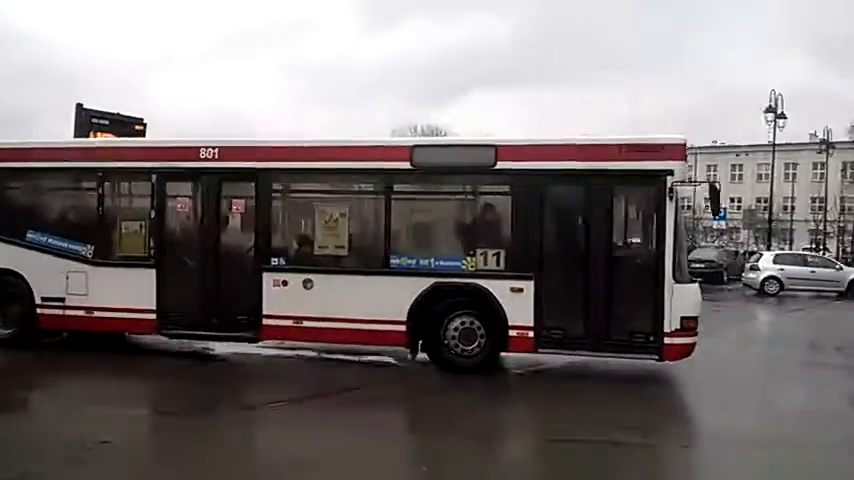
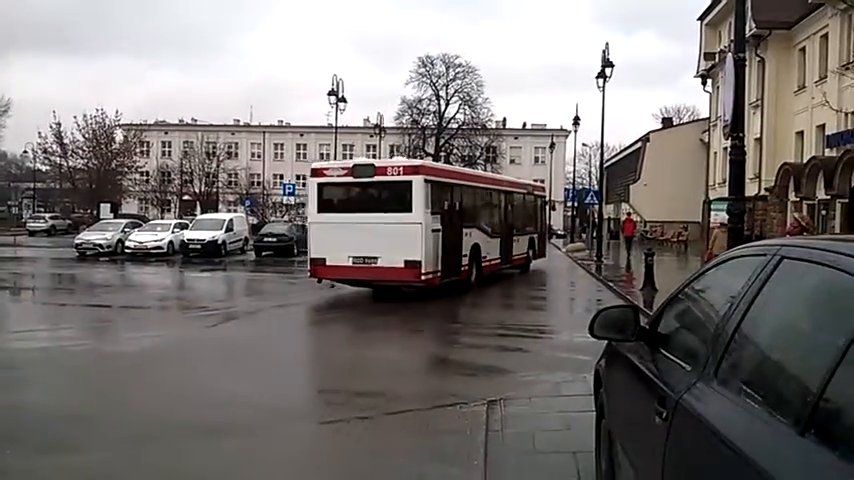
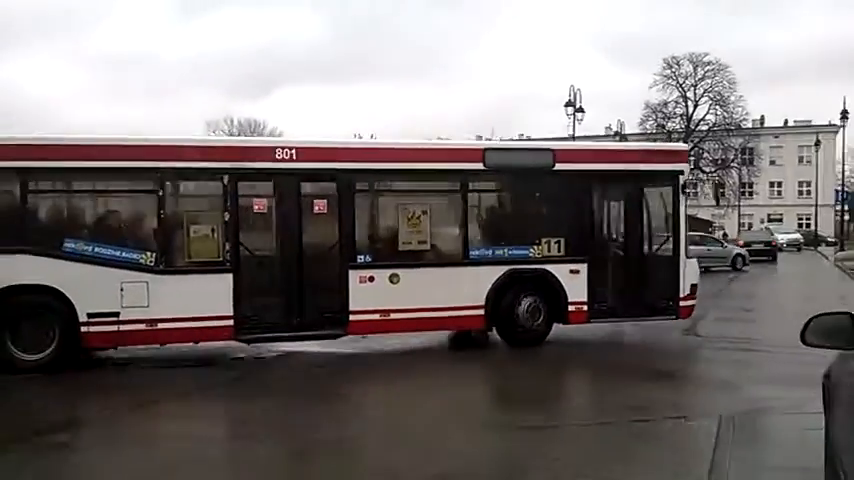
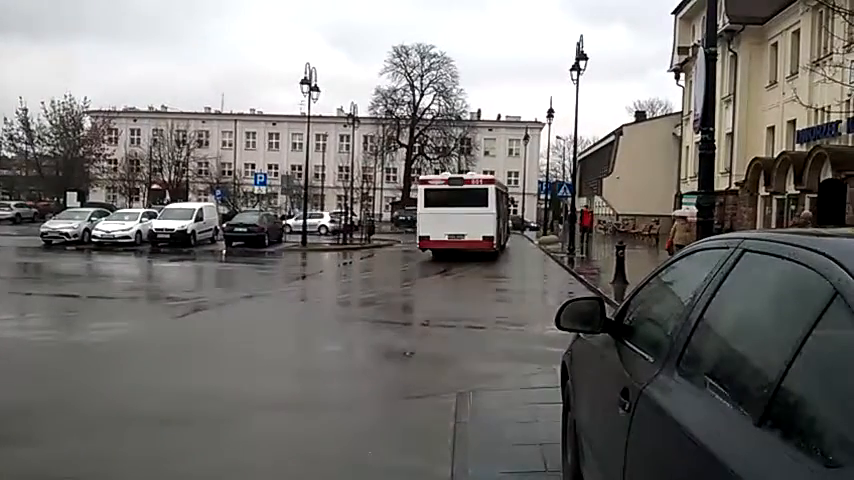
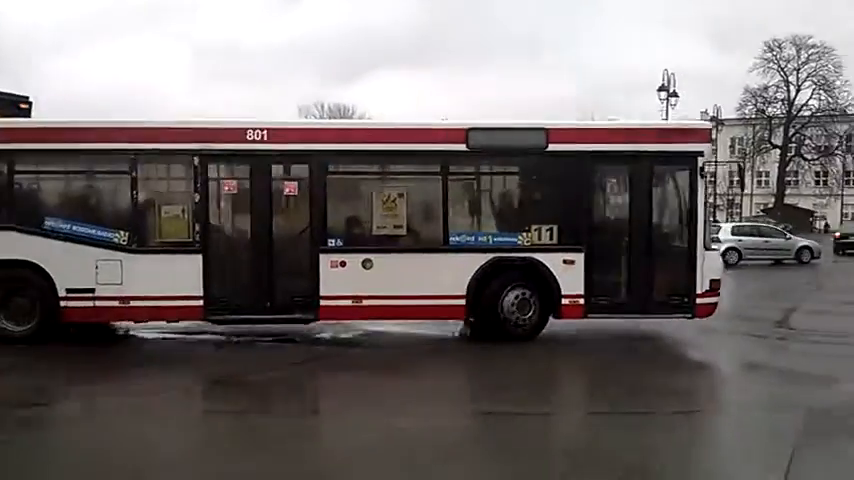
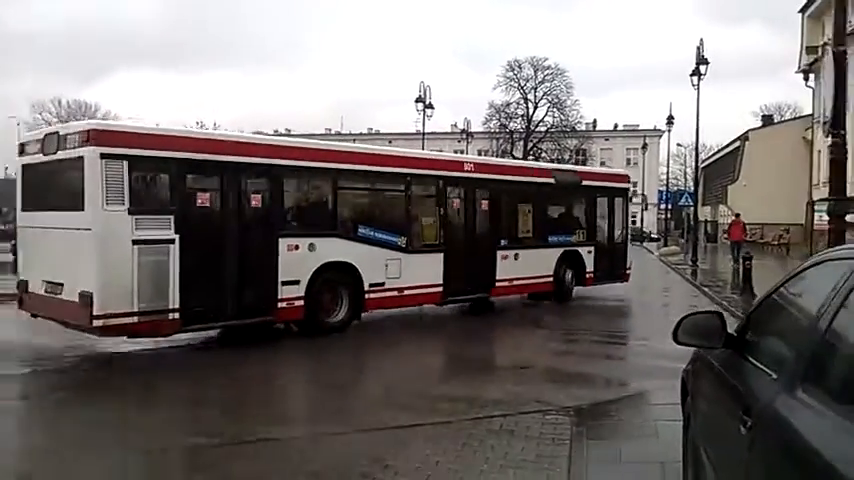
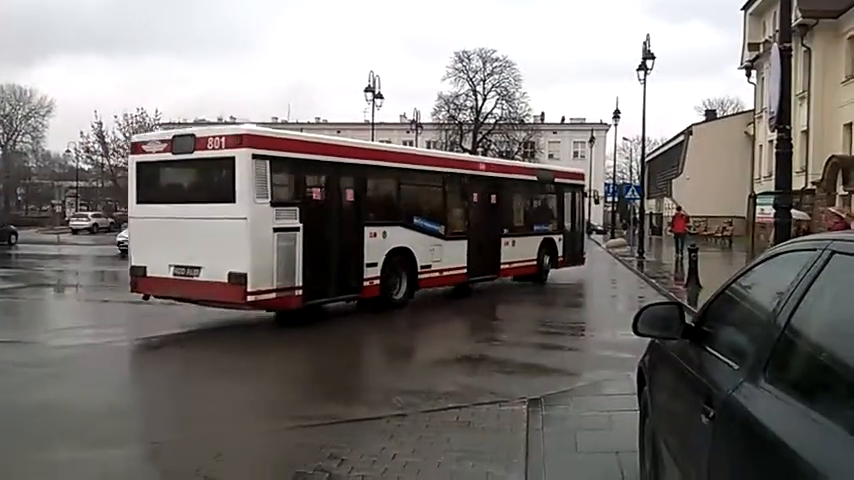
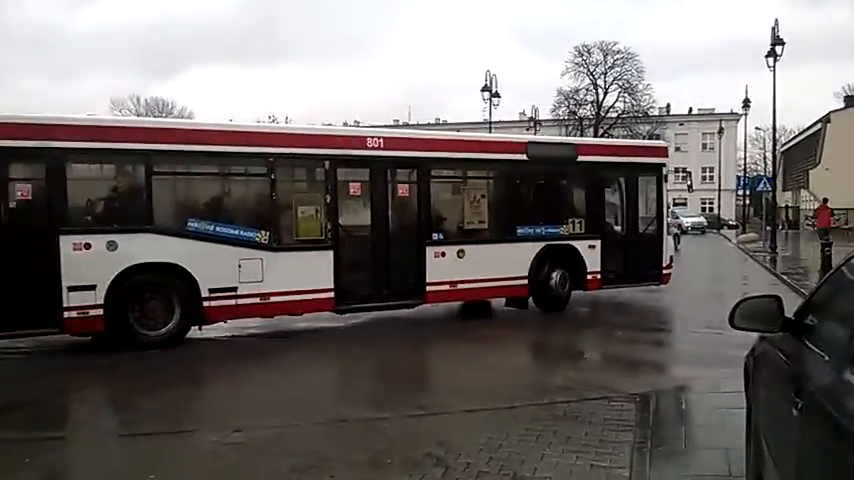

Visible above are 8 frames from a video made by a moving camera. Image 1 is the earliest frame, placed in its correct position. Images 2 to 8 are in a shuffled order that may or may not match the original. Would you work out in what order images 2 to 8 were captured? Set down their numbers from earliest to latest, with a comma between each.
5, 3, 8, 6, 7, 2, 4
